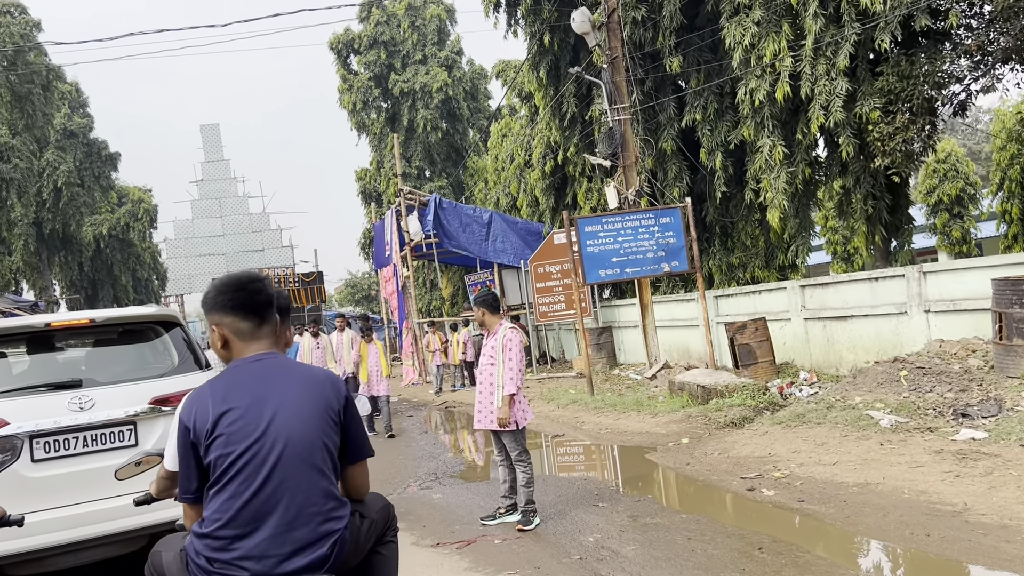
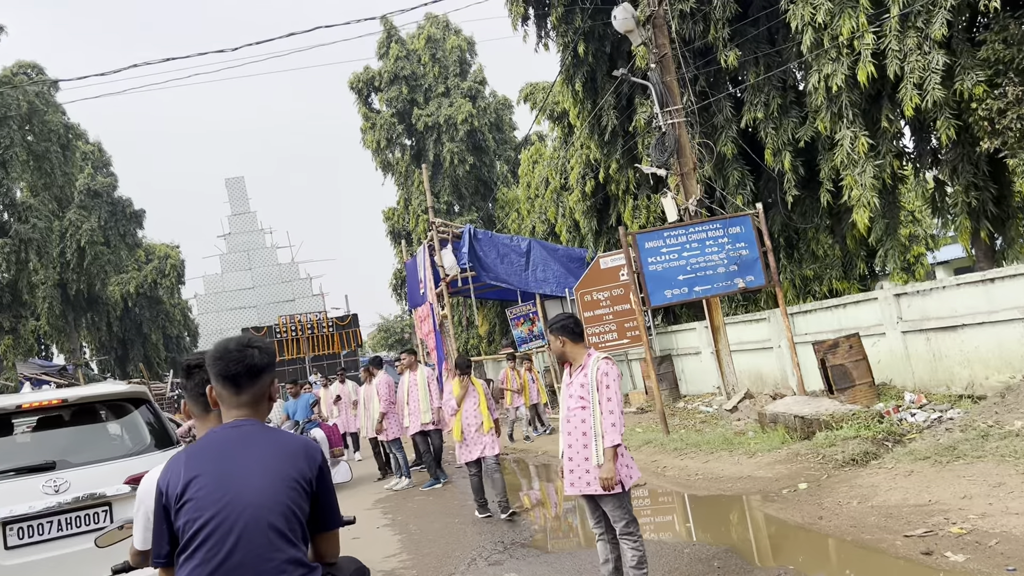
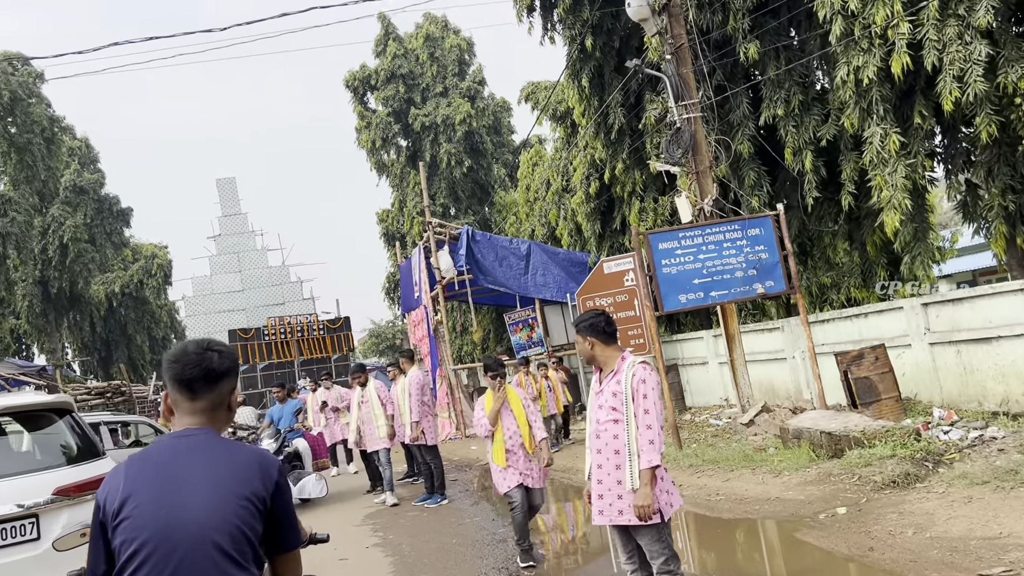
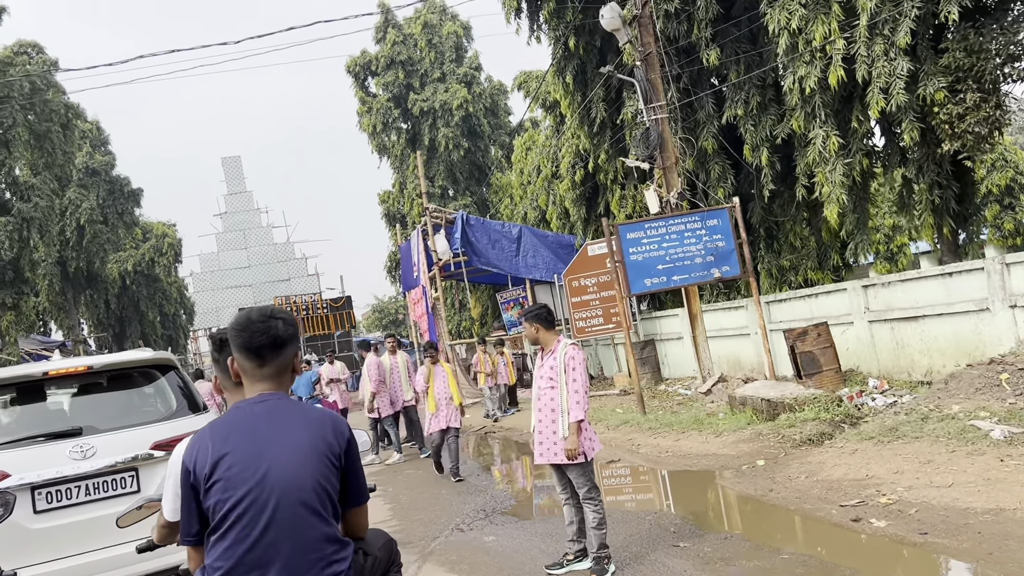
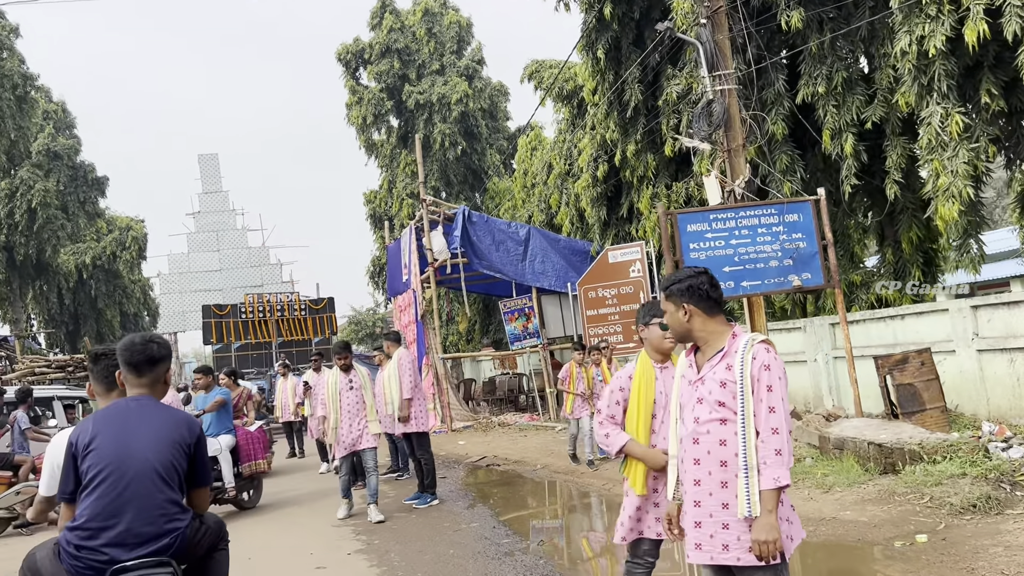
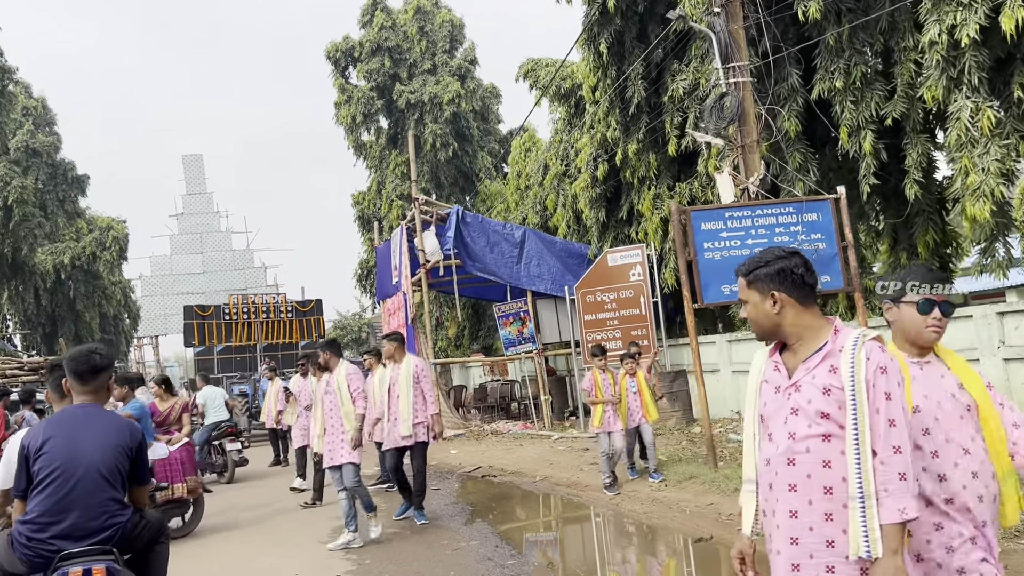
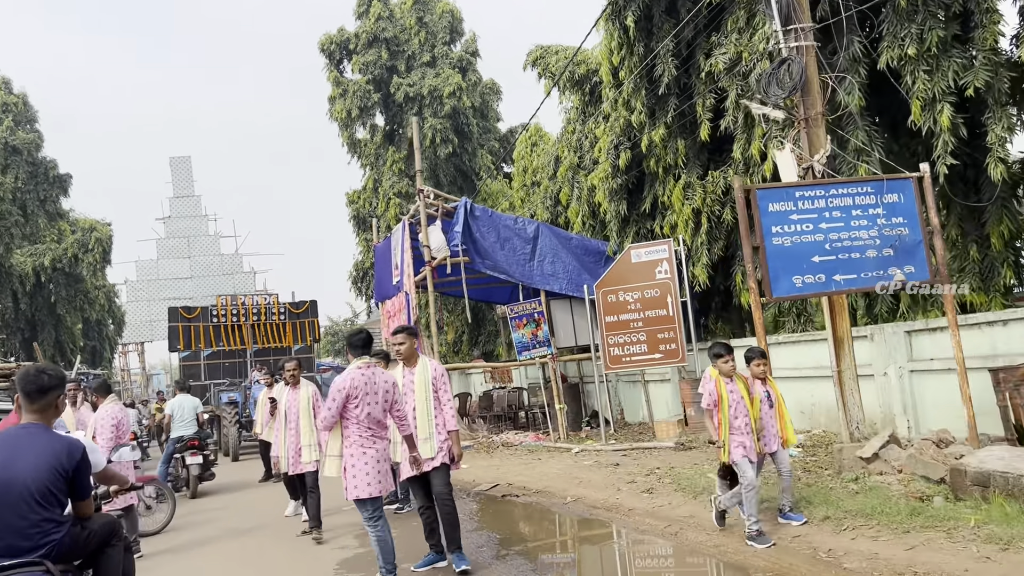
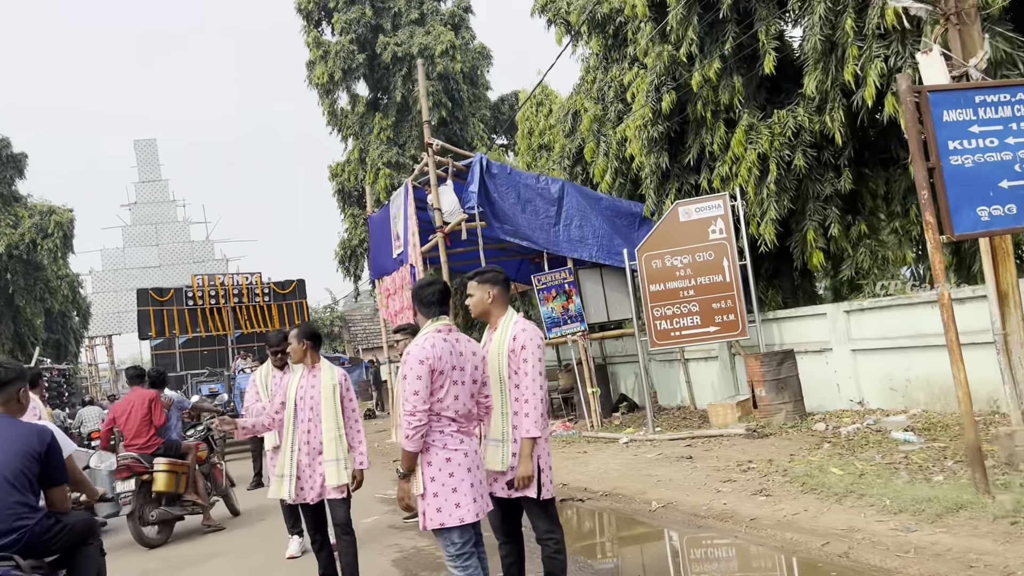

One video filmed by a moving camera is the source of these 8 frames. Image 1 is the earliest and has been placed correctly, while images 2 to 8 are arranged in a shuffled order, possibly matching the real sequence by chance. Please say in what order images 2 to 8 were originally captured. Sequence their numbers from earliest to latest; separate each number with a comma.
4, 2, 3, 5, 6, 7, 8
